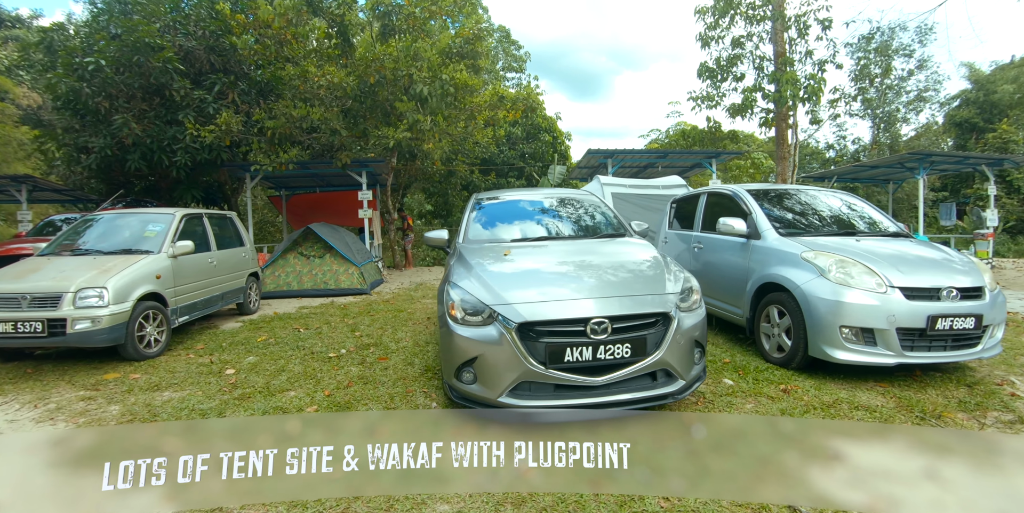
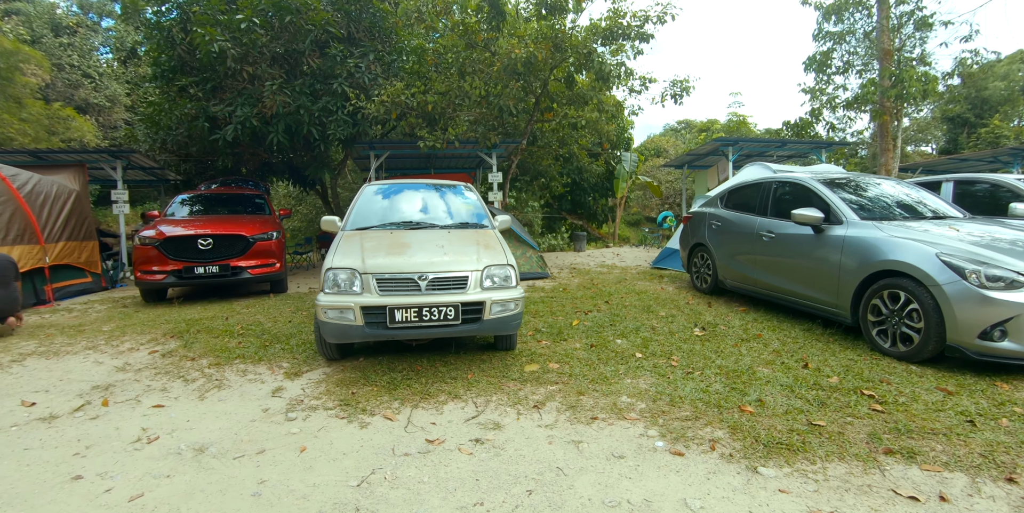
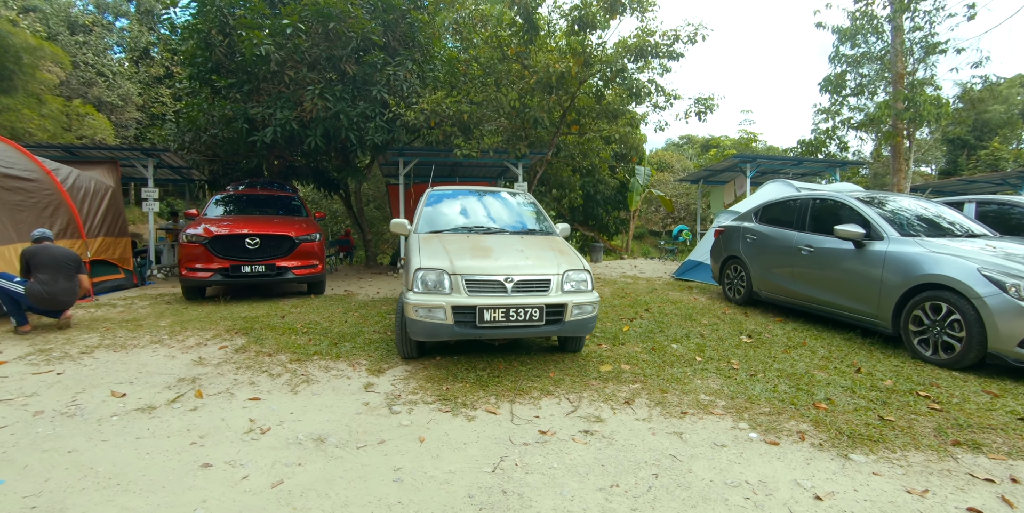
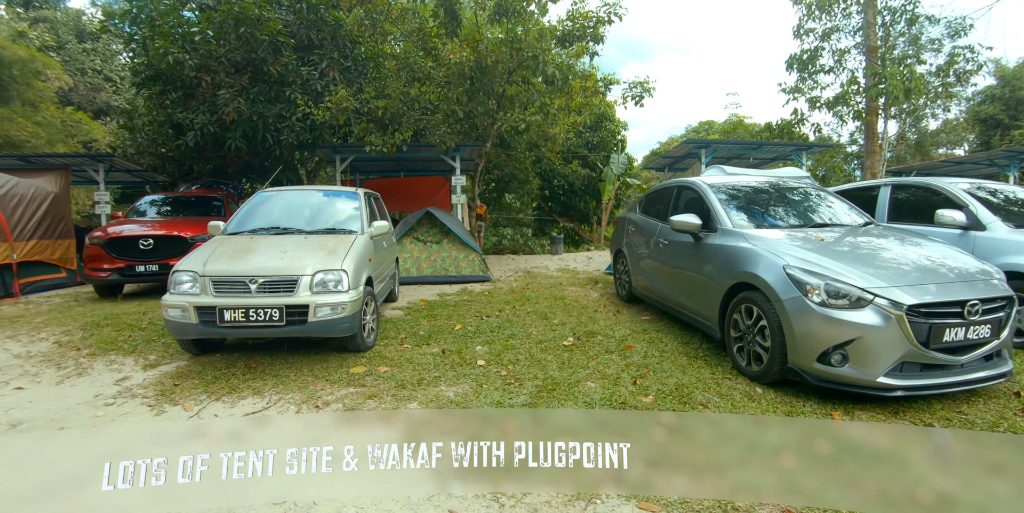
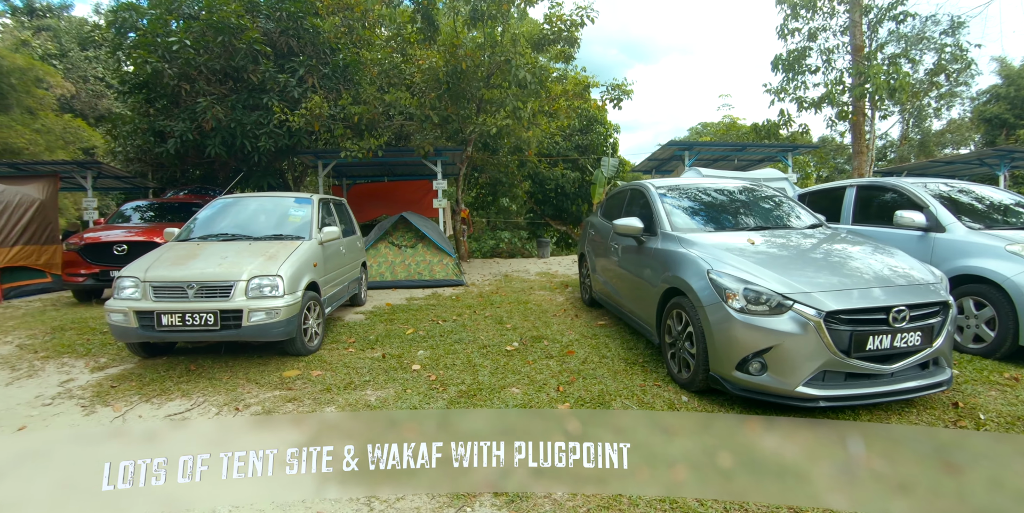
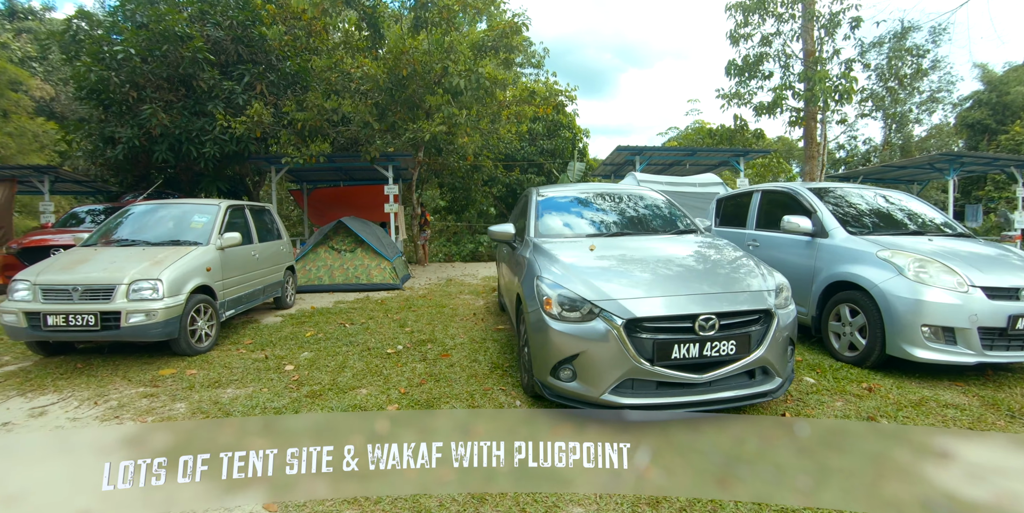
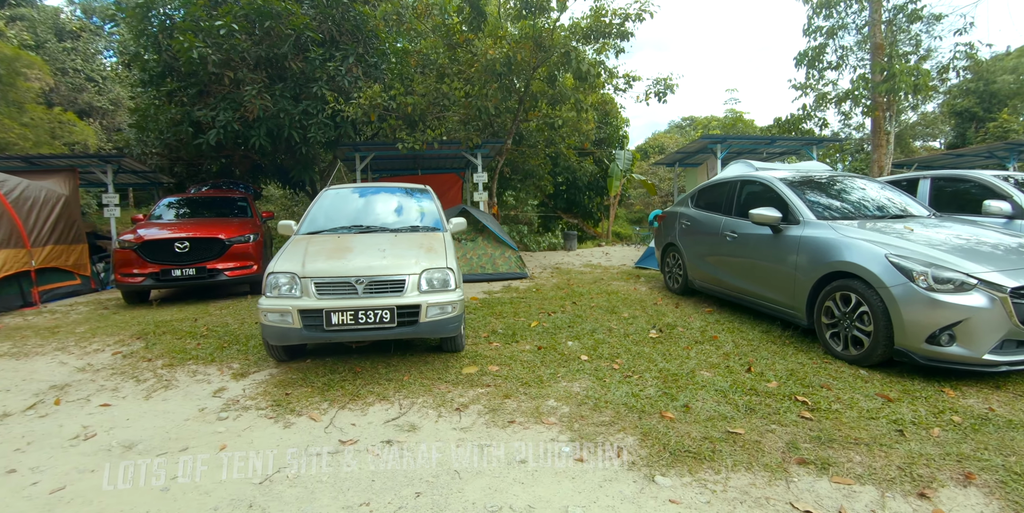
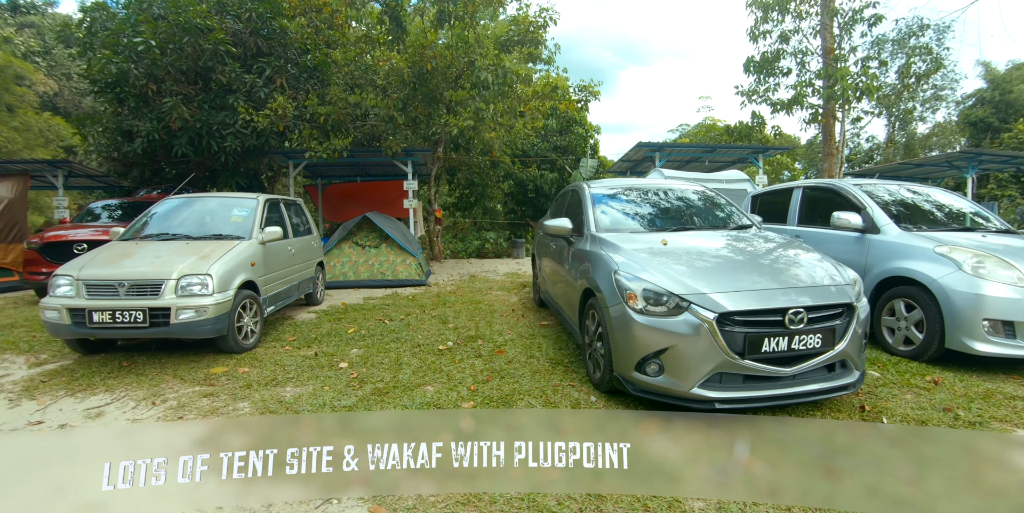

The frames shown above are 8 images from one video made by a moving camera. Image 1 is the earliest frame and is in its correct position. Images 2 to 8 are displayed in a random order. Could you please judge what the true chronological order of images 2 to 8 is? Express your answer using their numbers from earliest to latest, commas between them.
6, 8, 5, 4, 7, 2, 3
